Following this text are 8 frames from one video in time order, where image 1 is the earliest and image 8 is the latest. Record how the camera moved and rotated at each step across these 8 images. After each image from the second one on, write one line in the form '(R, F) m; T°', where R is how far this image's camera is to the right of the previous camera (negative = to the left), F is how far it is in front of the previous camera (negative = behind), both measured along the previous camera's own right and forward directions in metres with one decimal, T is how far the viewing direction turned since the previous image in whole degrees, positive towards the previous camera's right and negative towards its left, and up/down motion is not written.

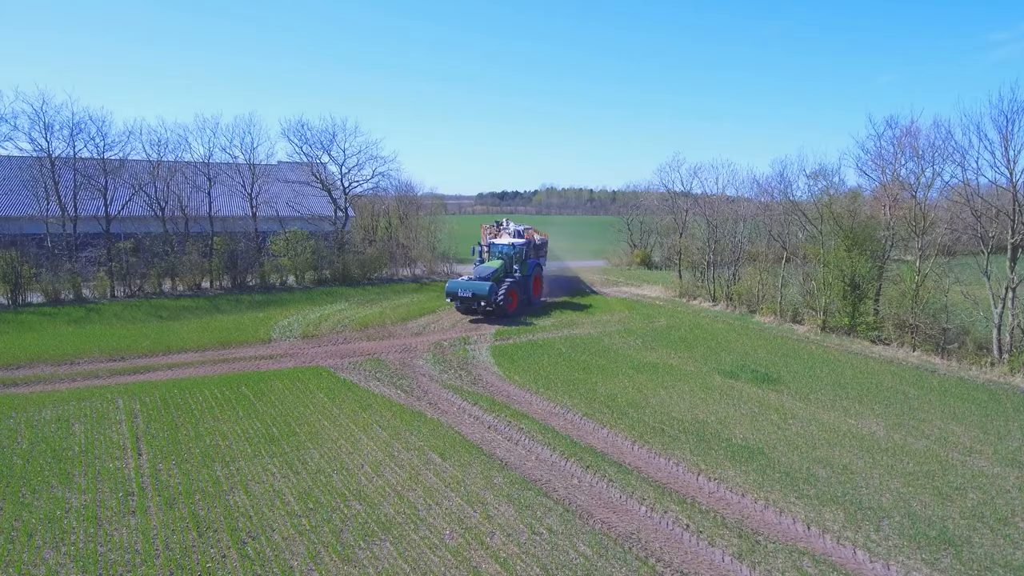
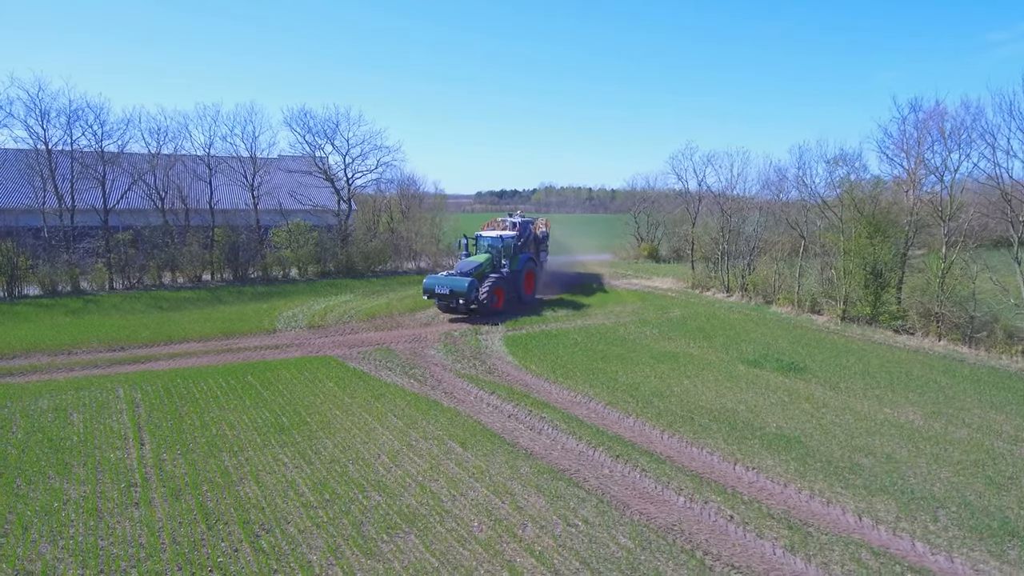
(-0.4, +0.6) m; 0°
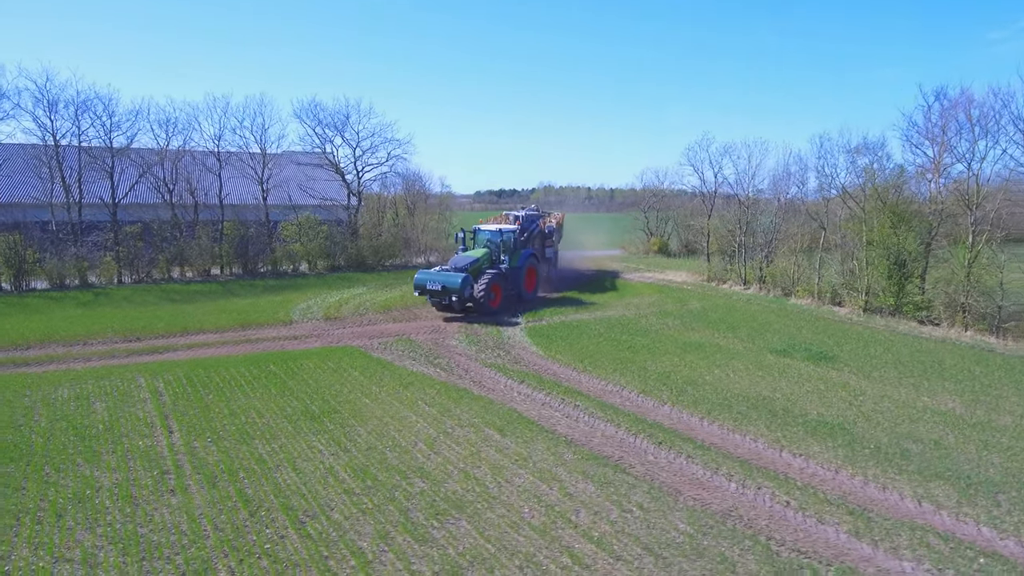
(-0.6, +0.3) m; 0°
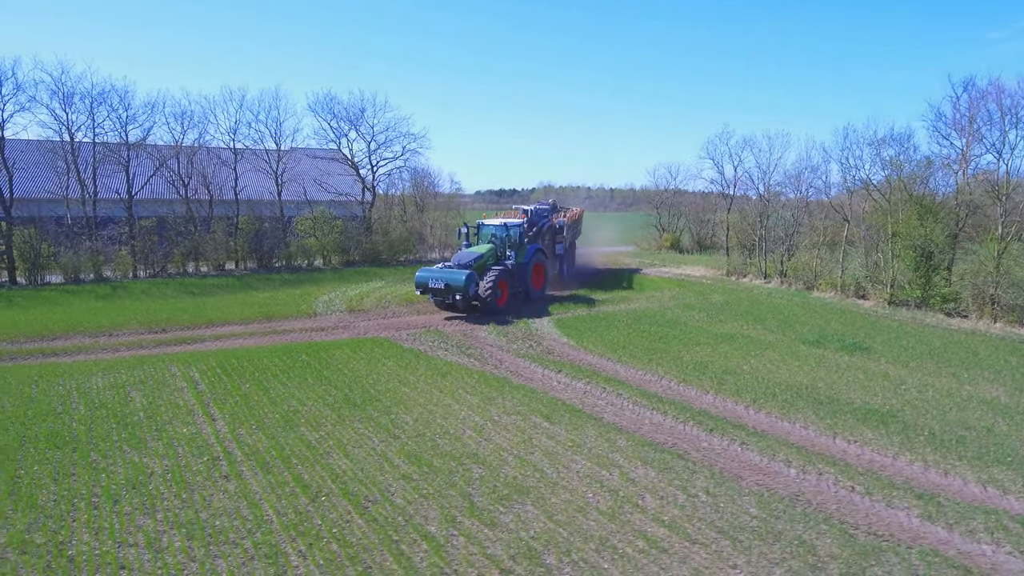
(-0.7, +0.2) m; 0°
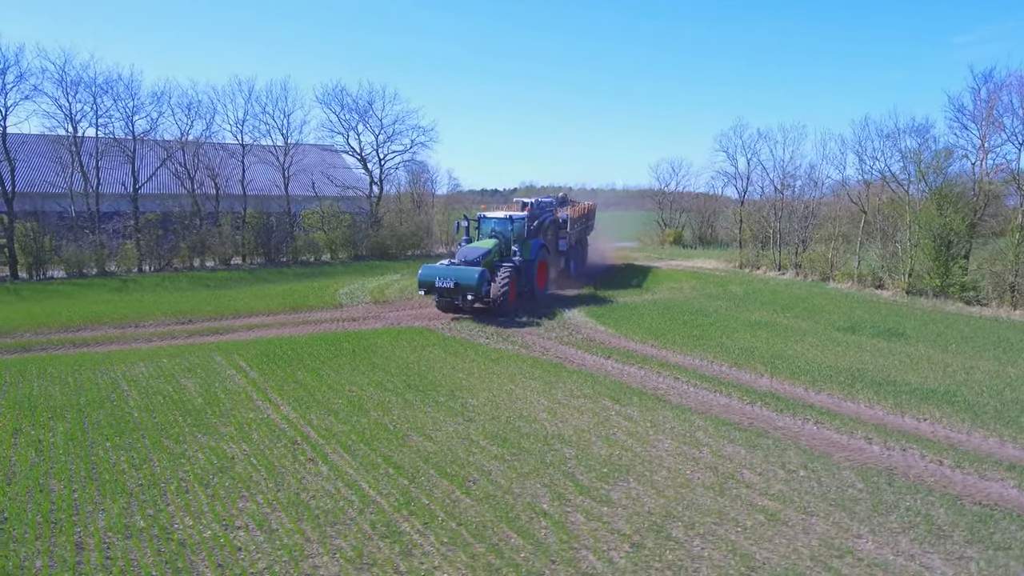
(-1.3, +0.2) m; +2°
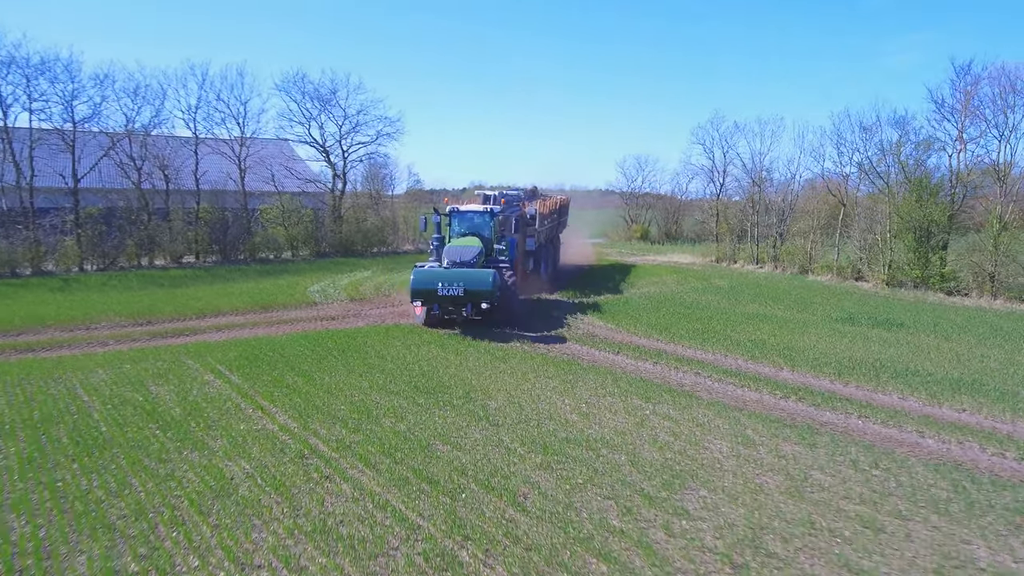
(-1.0, +0.9) m; +5°
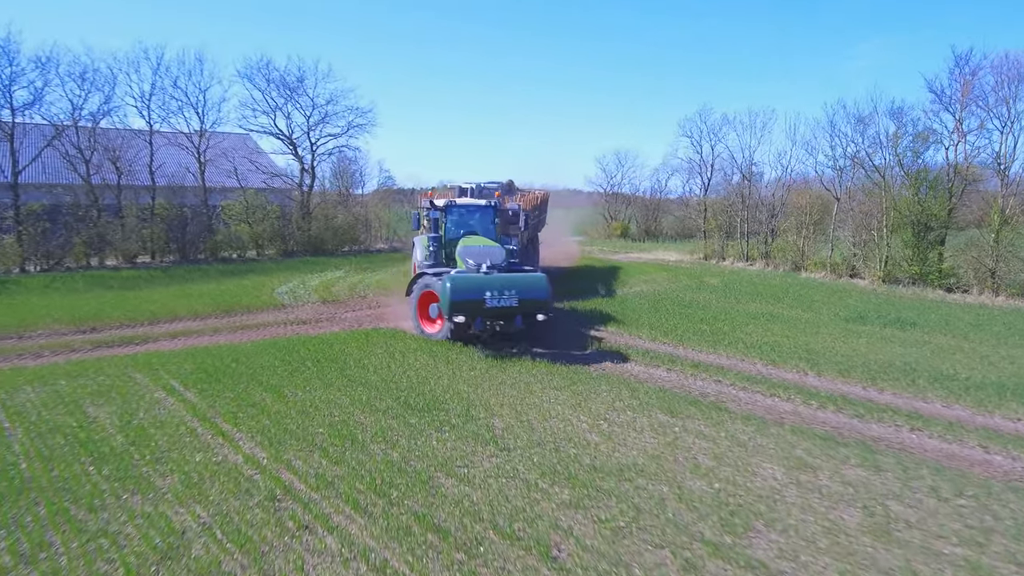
(-0.4, +1.2) m; +3°
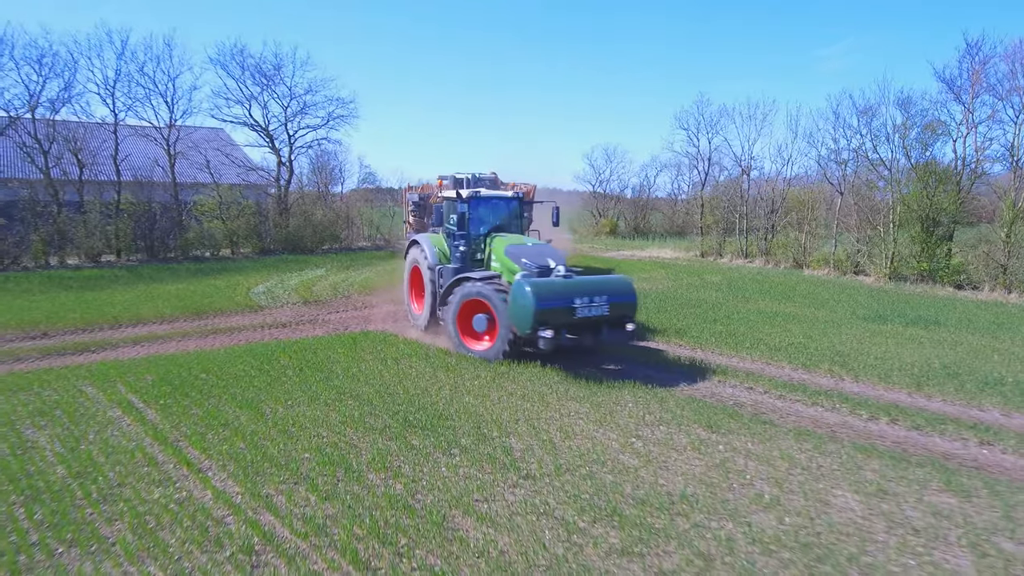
(-0.4, +1.0) m; +2°
